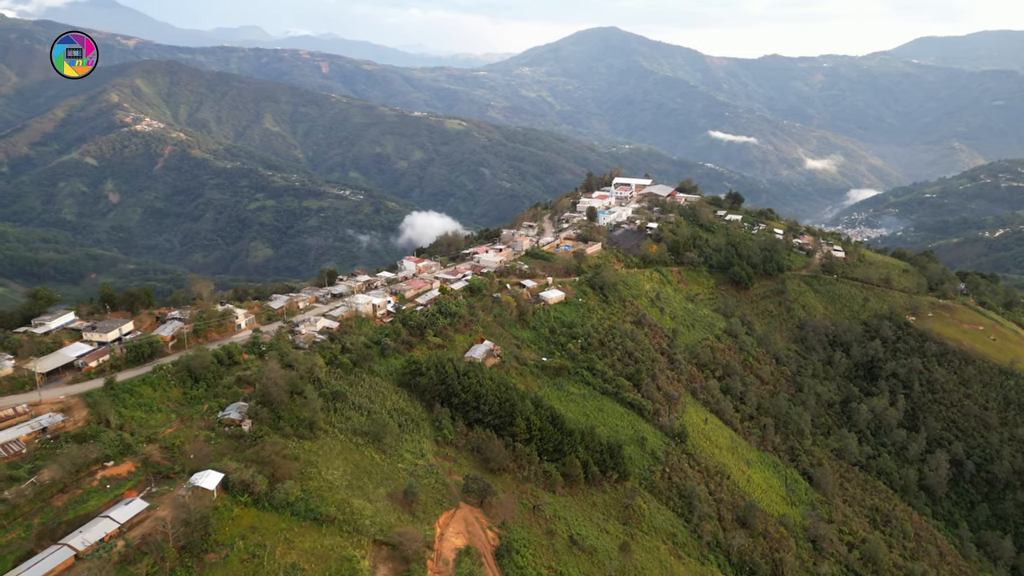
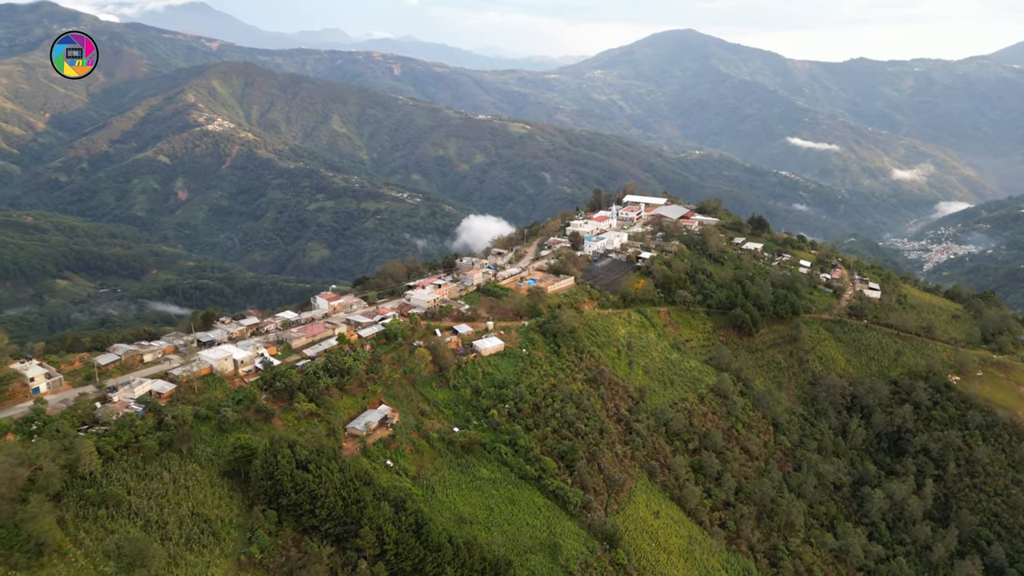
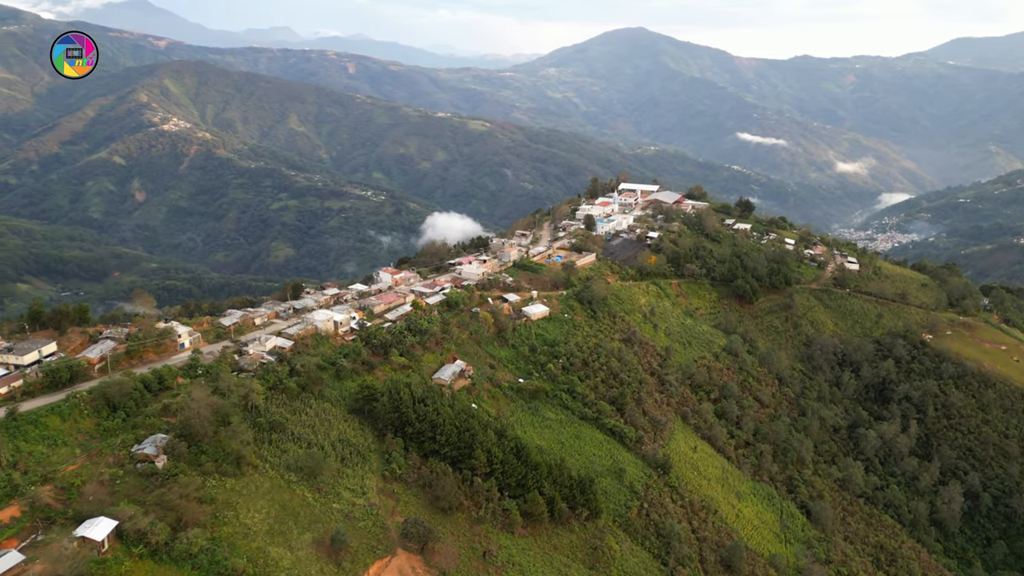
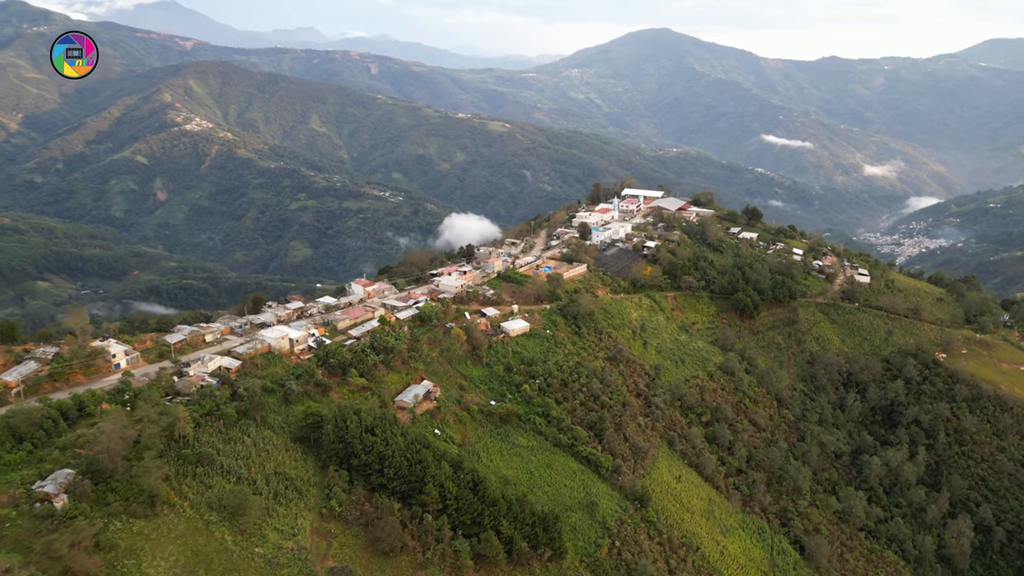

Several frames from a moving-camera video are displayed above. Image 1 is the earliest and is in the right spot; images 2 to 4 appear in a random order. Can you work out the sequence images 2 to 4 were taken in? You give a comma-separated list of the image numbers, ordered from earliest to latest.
3, 4, 2
